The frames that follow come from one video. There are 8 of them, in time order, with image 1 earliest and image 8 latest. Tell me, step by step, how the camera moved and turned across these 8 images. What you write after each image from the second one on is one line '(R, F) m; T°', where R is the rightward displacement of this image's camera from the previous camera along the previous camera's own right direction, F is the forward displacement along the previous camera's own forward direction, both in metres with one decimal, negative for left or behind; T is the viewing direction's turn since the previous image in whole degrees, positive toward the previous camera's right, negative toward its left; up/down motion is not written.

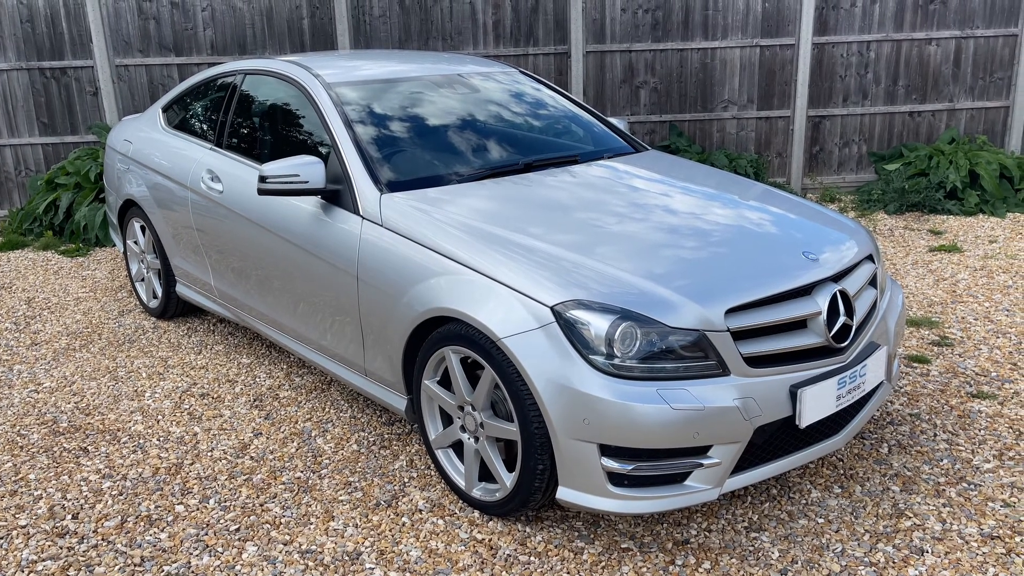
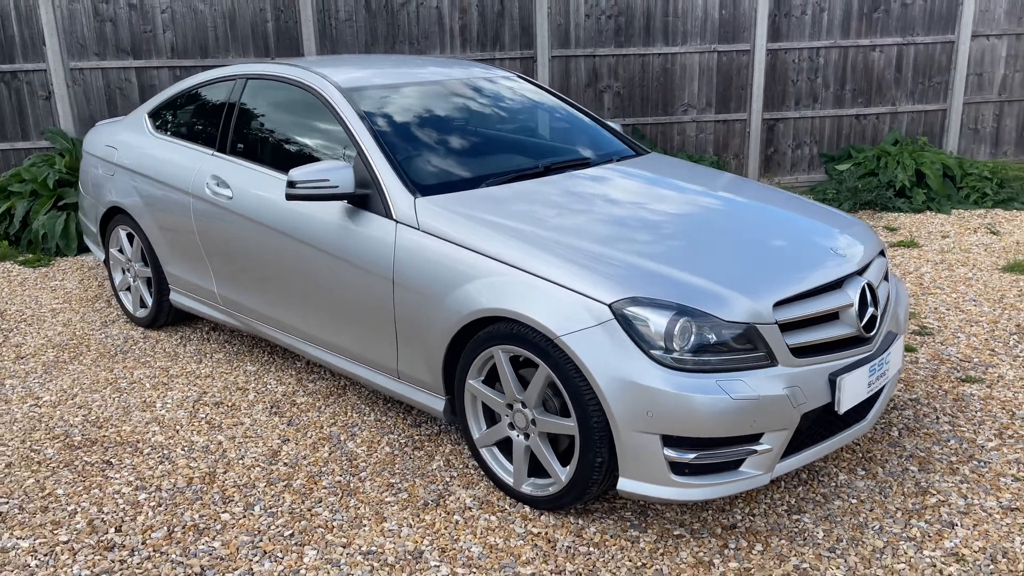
(-0.4, -0.1) m; +5°
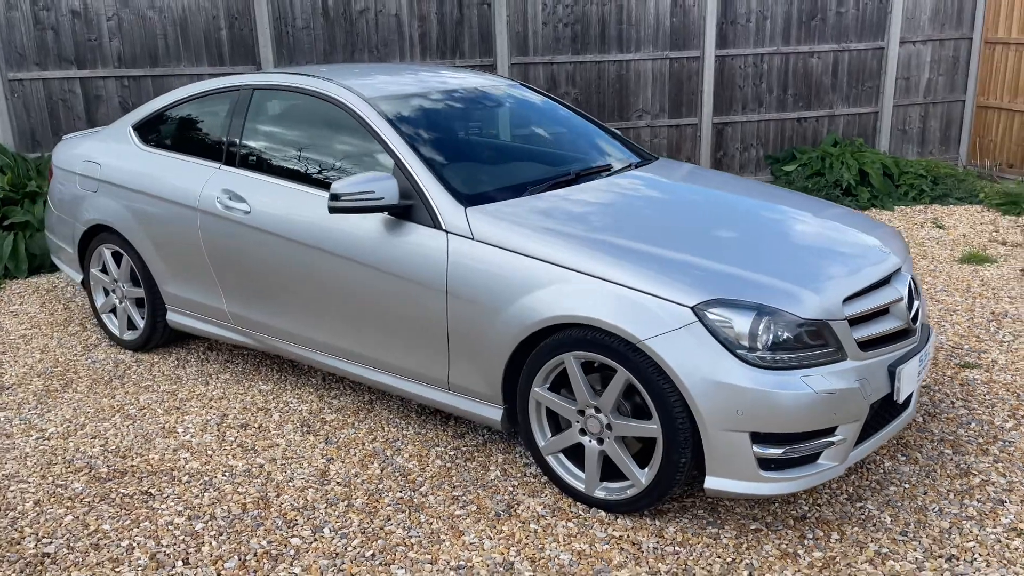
(-0.6, 0.0) m; +6°
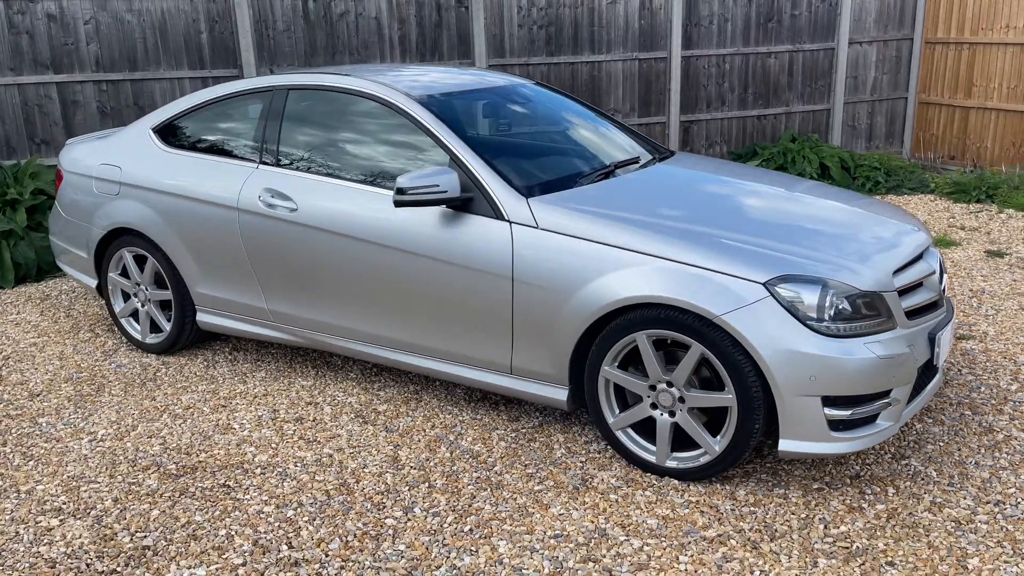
(-0.5, -0.1) m; +5°
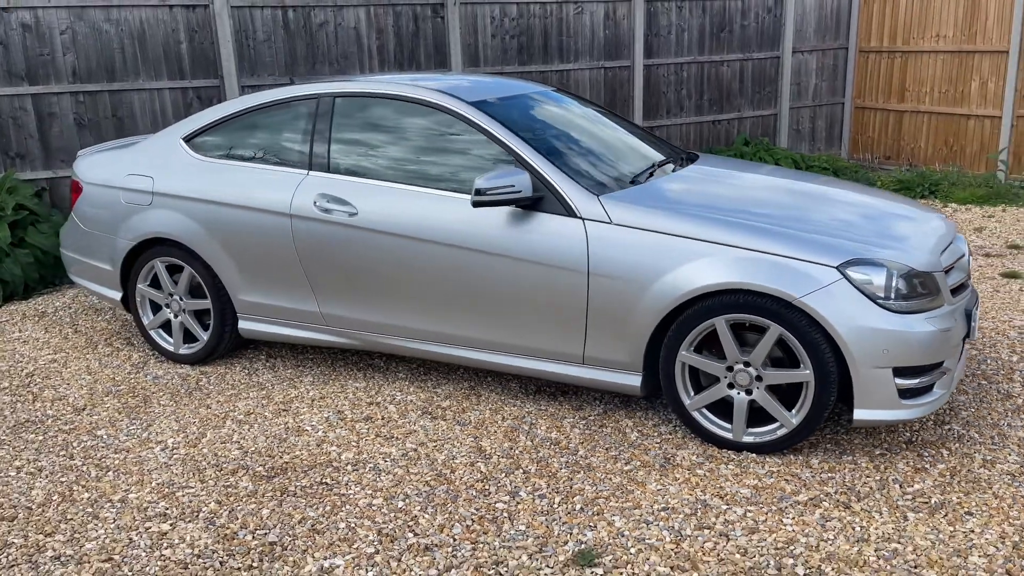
(-0.7, -0.1) m; +6°
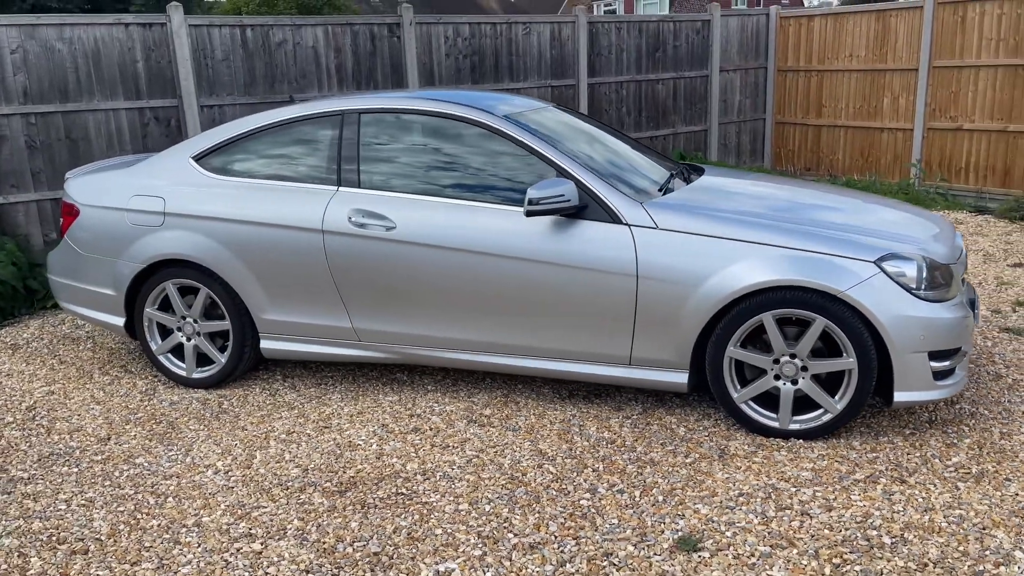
(-0.7, -0.1) m; +7°
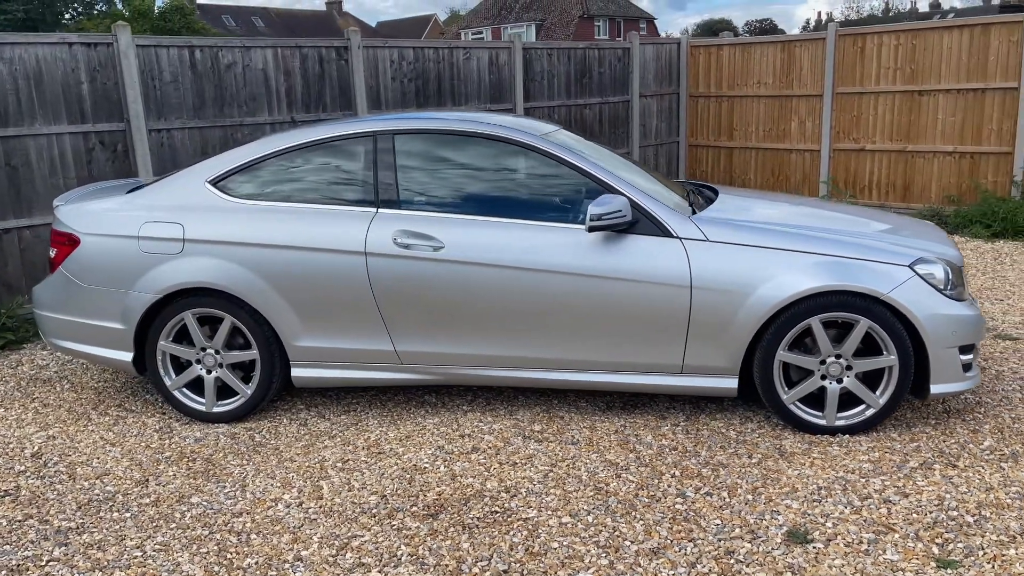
(-0.8, 0.0) m; +9°
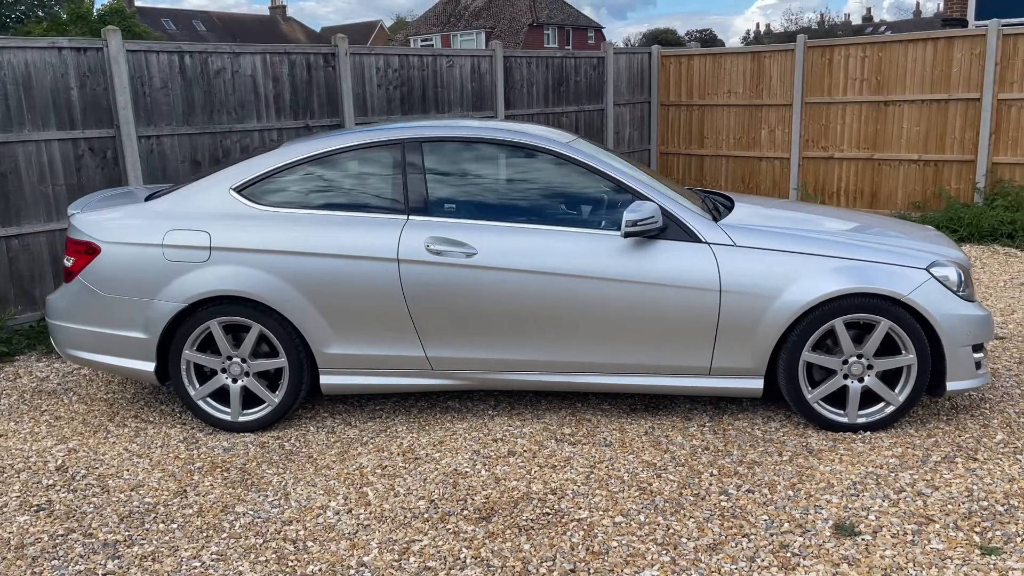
(-0.4, 0.0) m; +4°
